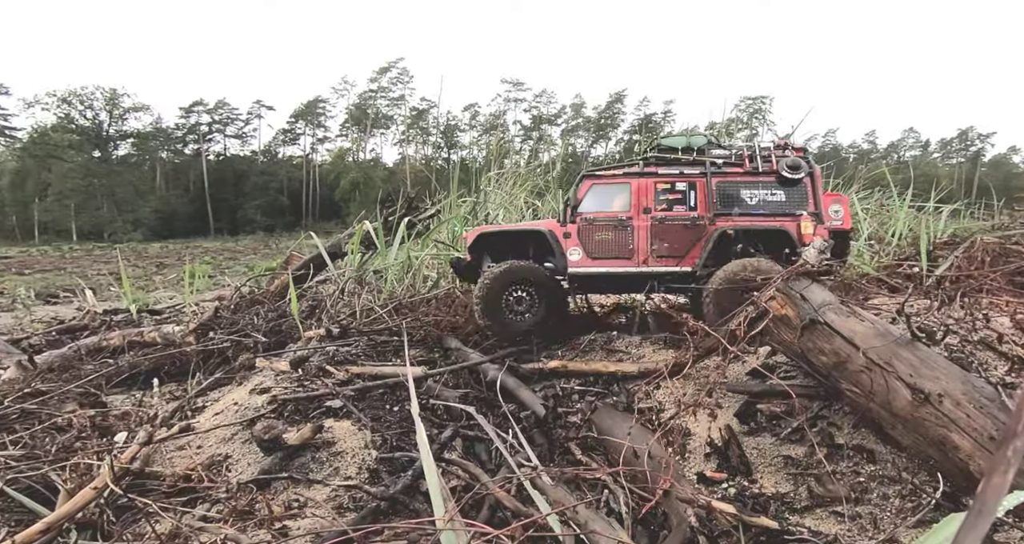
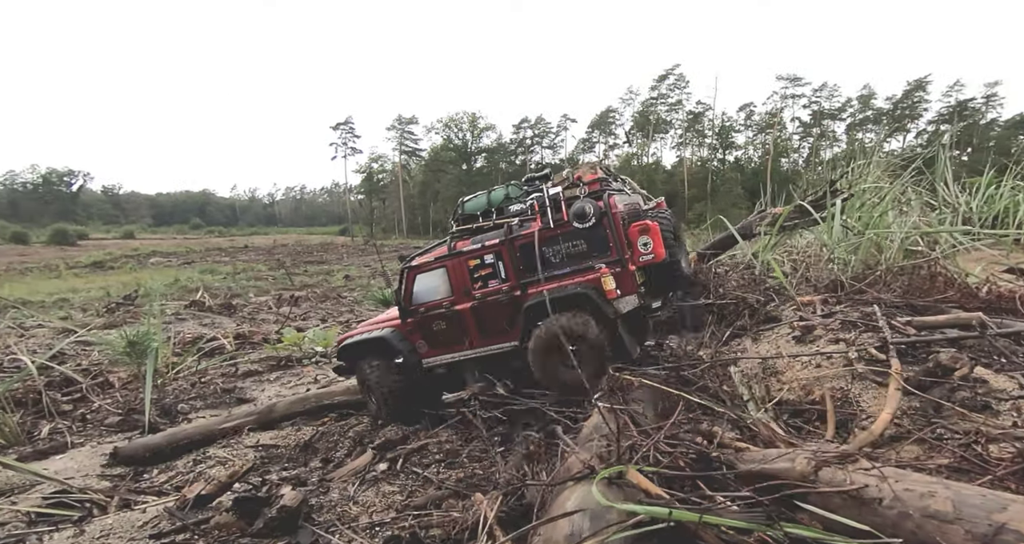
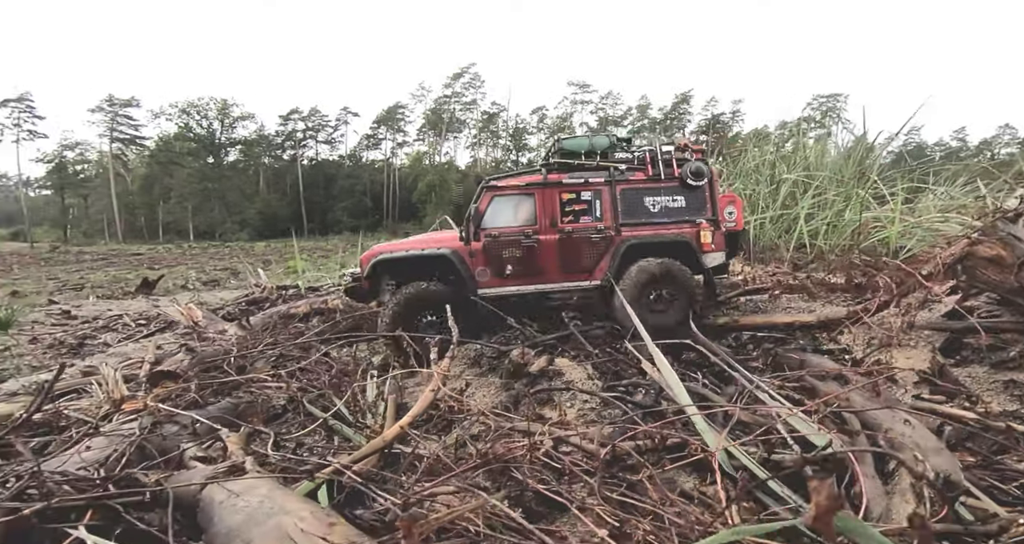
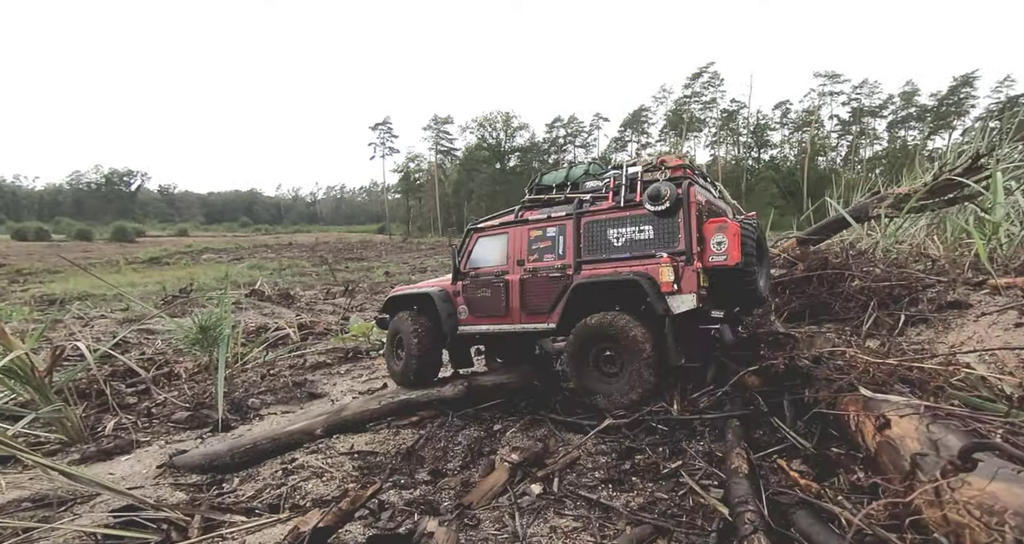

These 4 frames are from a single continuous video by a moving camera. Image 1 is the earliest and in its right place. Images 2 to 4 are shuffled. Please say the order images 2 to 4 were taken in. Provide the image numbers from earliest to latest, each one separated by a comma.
3, 2, 4
